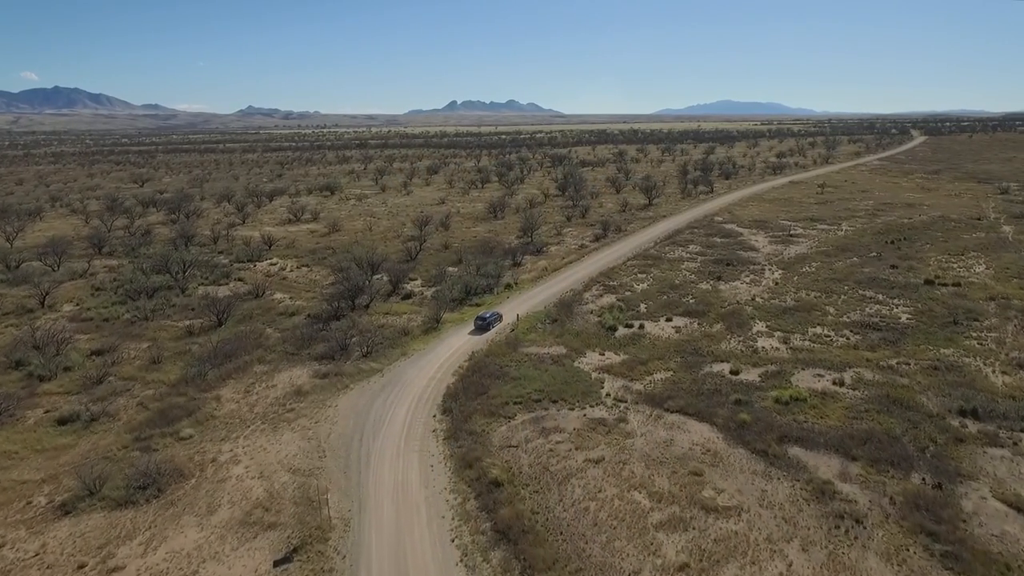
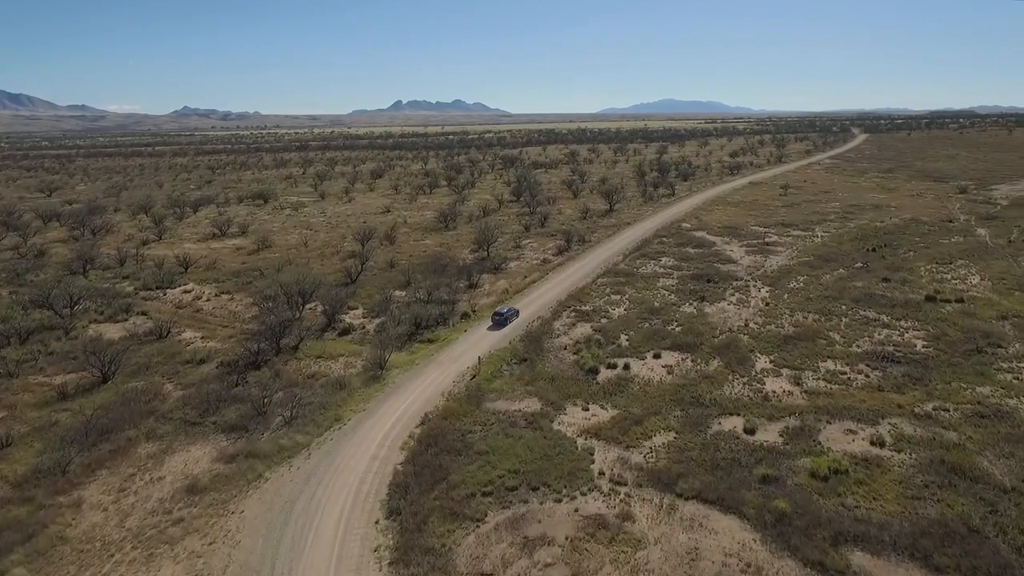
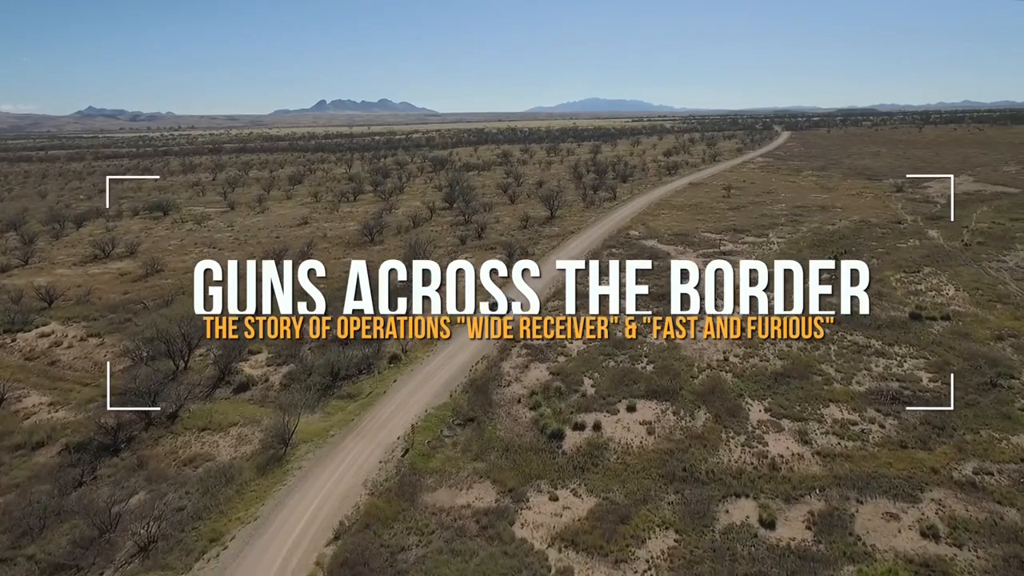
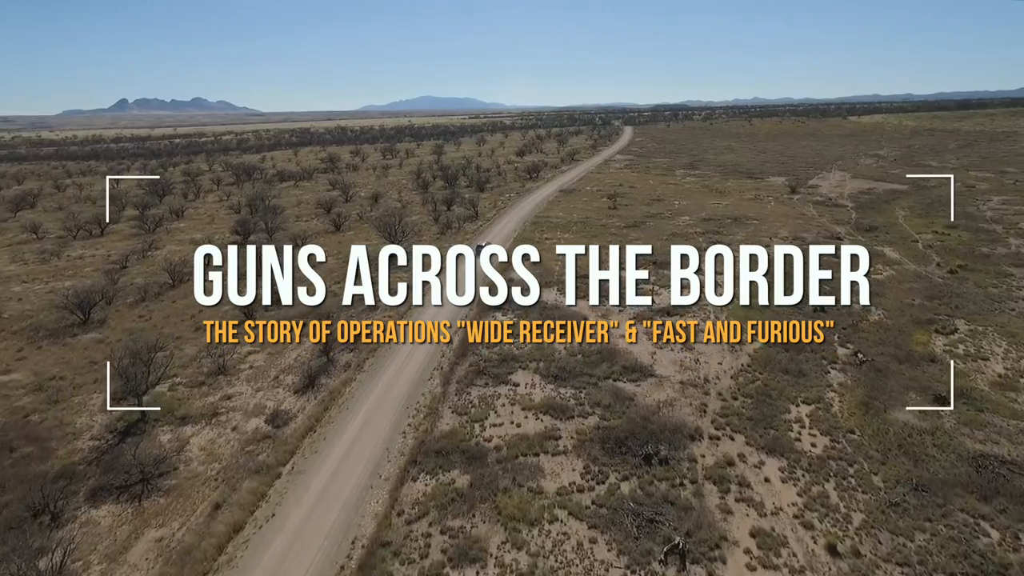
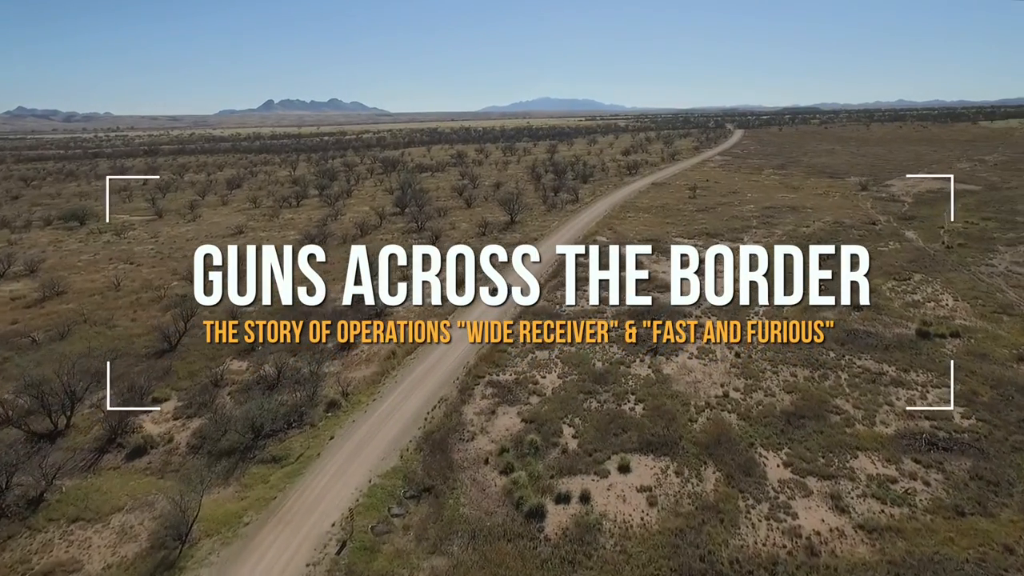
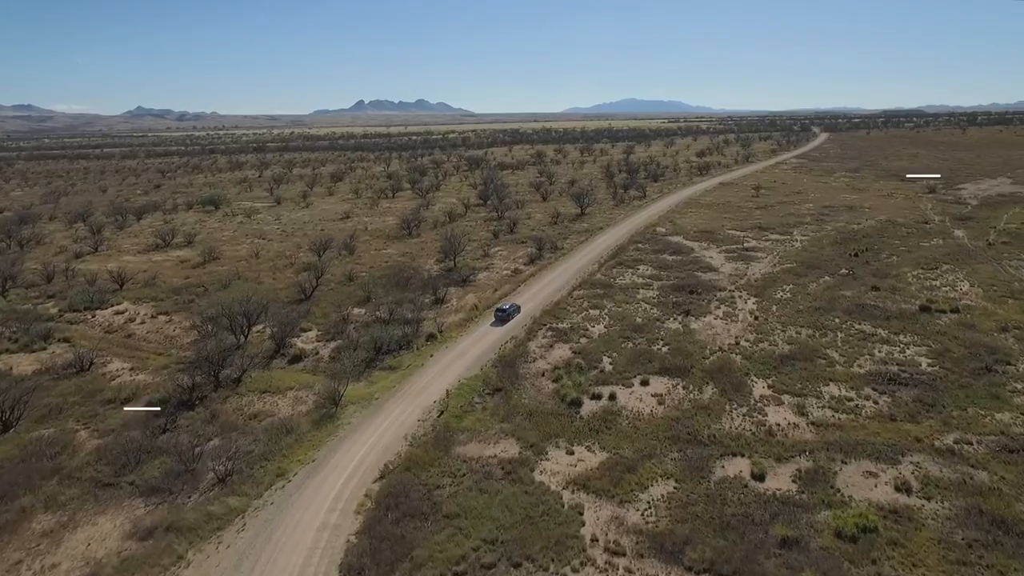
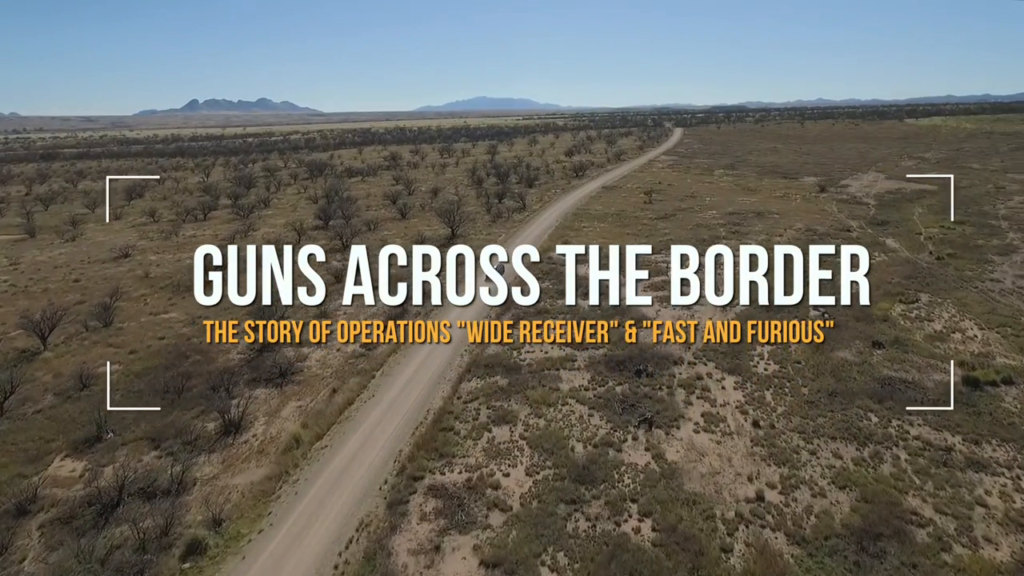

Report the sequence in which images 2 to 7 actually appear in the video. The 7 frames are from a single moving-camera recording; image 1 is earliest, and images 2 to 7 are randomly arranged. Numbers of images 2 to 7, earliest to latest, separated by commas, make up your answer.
2, 6, 3, 5, 7, 4
